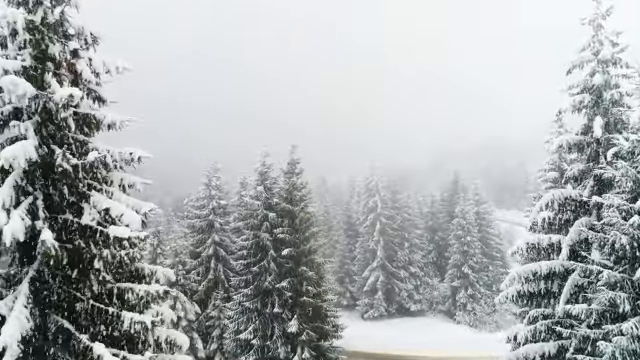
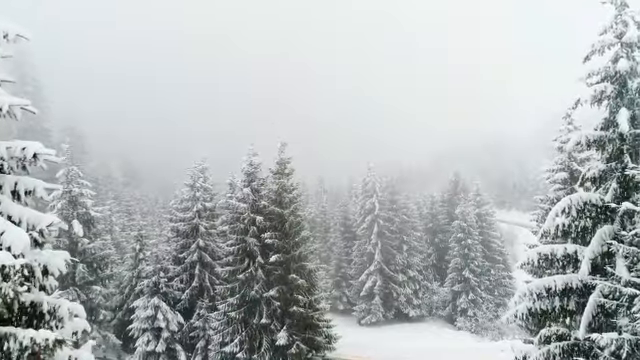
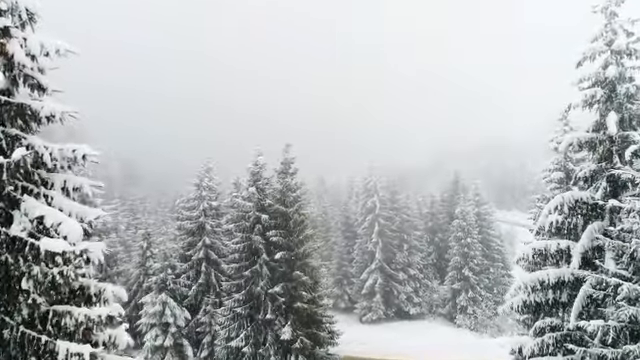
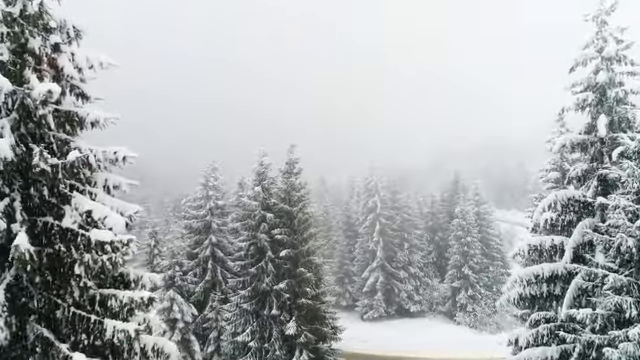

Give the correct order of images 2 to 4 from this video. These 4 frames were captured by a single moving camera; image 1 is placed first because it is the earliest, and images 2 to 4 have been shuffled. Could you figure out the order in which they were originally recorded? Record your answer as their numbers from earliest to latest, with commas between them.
4, 3, 2
